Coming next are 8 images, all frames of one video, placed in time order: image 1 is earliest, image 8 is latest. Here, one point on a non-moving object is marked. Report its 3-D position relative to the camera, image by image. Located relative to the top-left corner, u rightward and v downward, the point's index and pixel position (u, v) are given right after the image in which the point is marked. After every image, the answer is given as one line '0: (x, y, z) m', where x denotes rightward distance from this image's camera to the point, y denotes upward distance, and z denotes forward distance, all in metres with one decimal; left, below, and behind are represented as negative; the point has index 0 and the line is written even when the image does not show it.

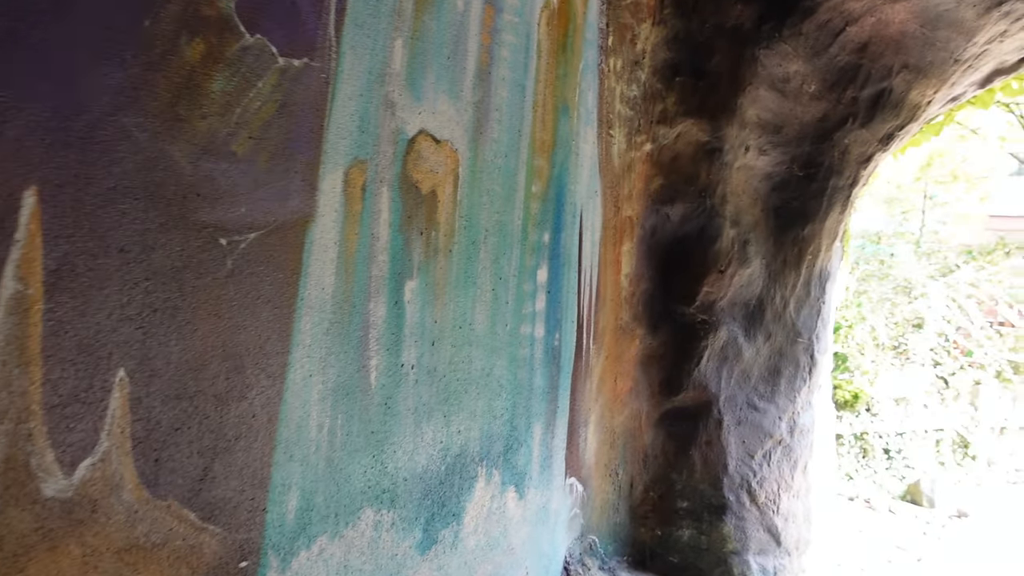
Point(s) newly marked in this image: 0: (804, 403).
0: (+1.0, -0.4, +3.2) m
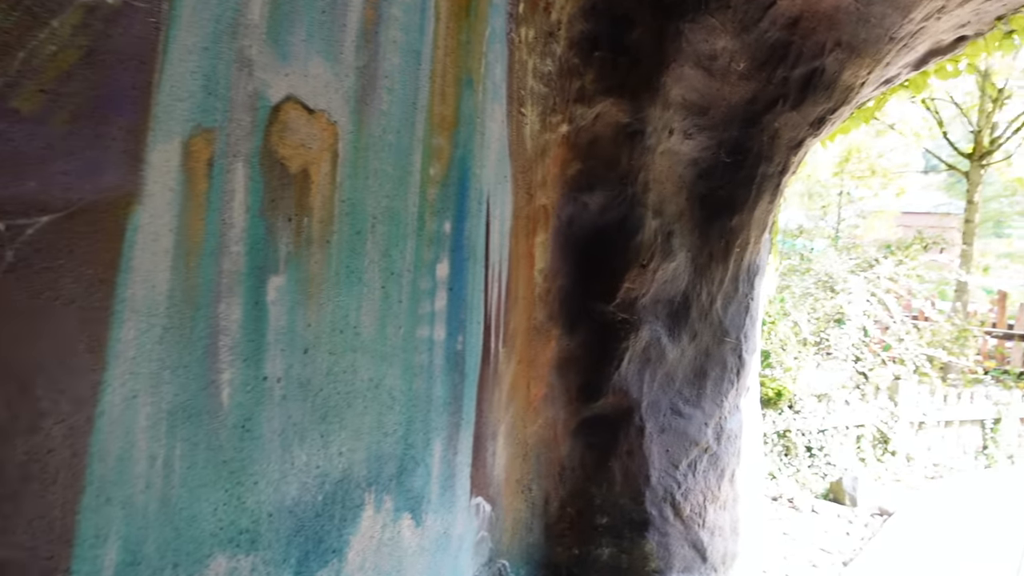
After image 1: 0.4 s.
0: (+0.7, -0.4, +2.9) m
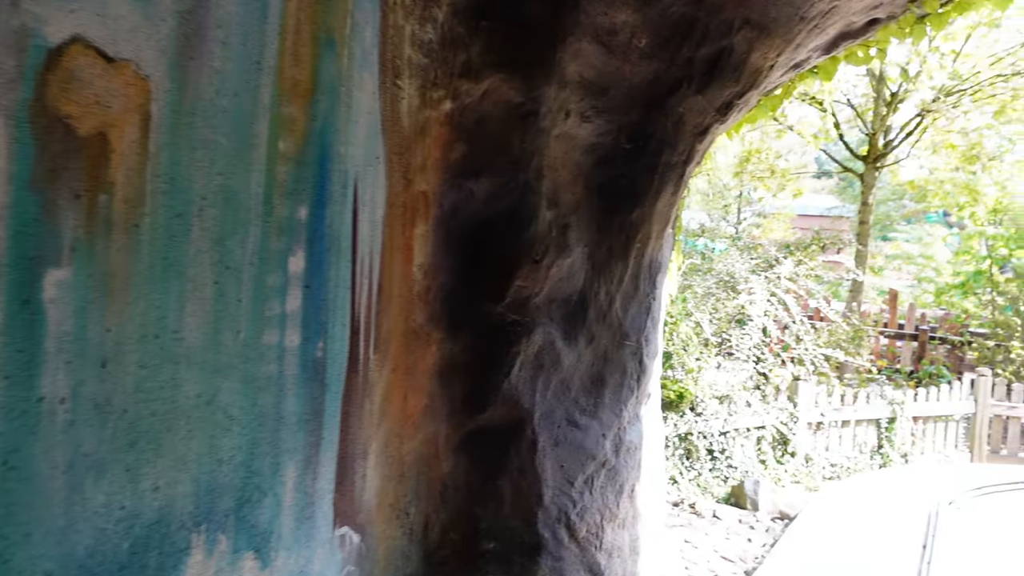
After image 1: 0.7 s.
0: (+0.4, -0.4, +2.7) m
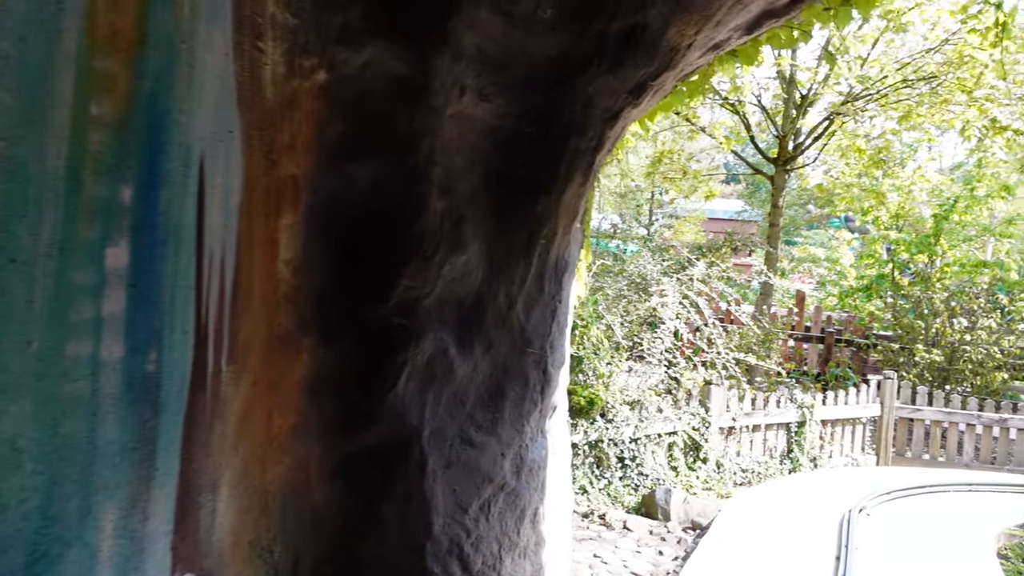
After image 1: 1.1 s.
0: (+0.1, -0.4, +2.4) m
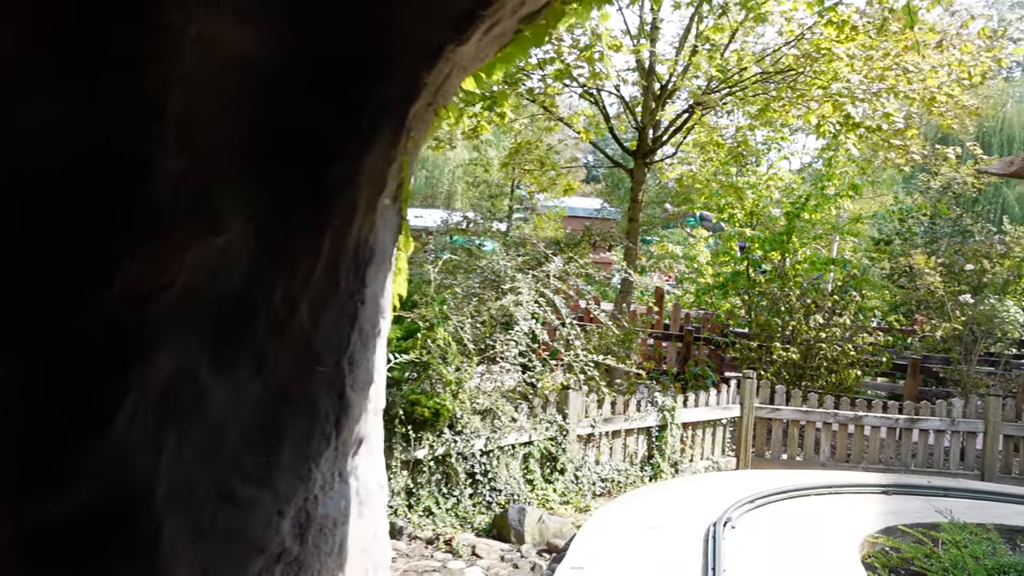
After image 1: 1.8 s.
0: (-0.4, -0.4, +1.9) m
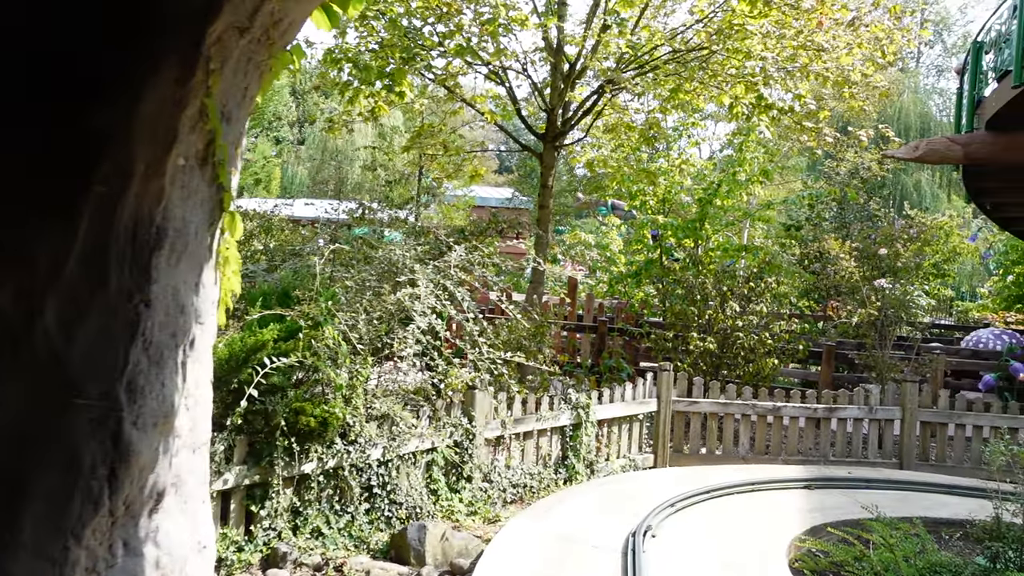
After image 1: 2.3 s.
0: (-0.6, -0.4, +1.3) m
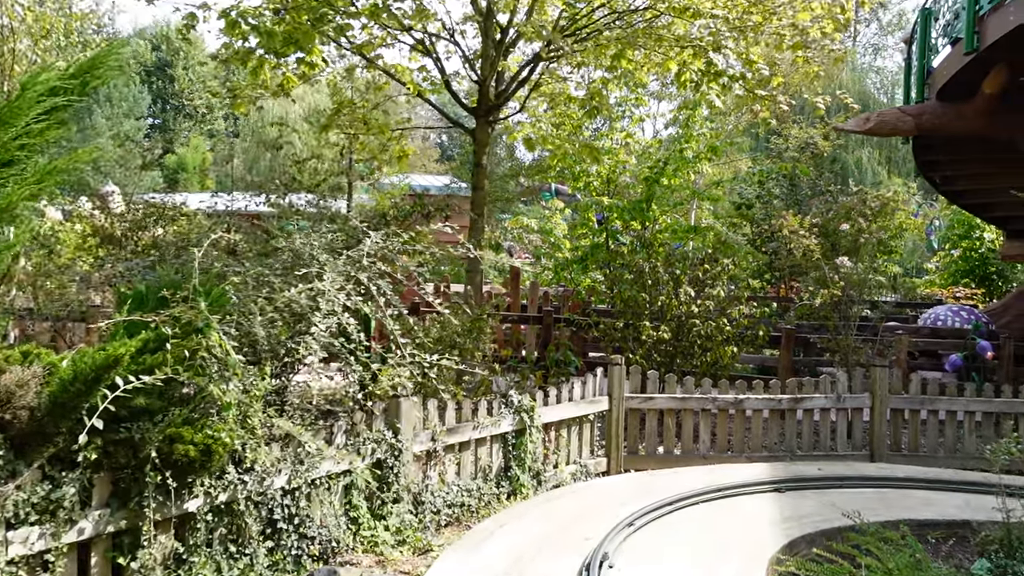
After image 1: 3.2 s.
0: (-0.7, -0.4, +0.6) m
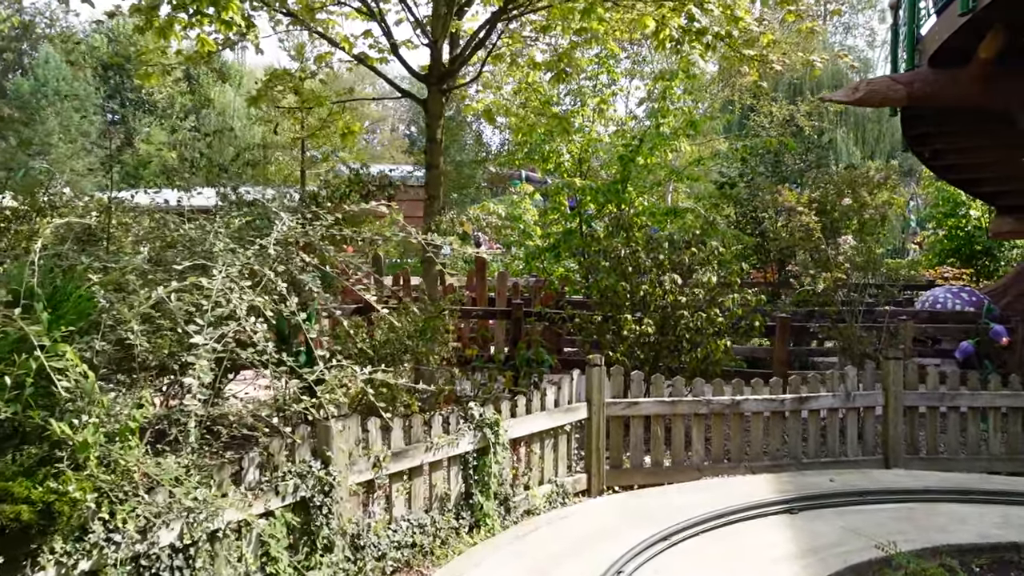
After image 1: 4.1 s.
0: (-0.8, -0.4, -0.3) m
